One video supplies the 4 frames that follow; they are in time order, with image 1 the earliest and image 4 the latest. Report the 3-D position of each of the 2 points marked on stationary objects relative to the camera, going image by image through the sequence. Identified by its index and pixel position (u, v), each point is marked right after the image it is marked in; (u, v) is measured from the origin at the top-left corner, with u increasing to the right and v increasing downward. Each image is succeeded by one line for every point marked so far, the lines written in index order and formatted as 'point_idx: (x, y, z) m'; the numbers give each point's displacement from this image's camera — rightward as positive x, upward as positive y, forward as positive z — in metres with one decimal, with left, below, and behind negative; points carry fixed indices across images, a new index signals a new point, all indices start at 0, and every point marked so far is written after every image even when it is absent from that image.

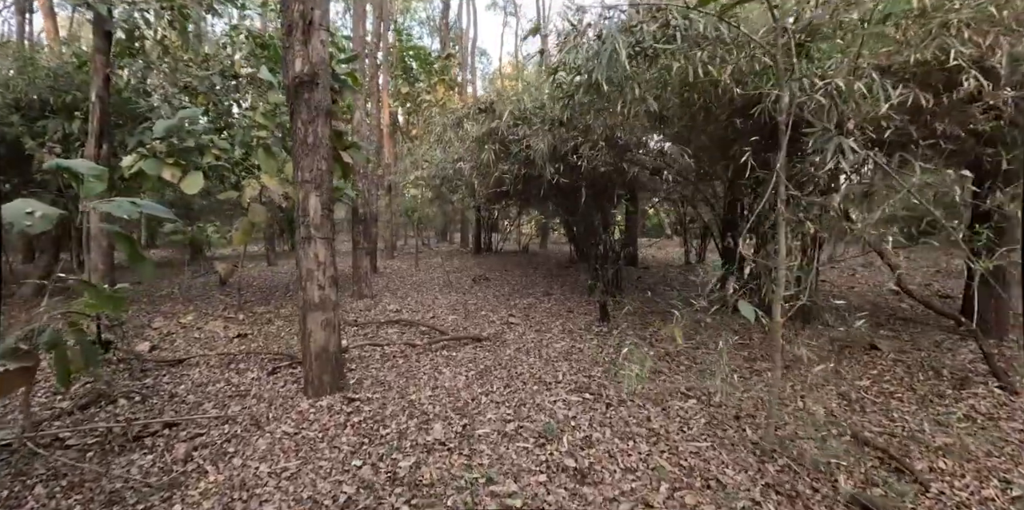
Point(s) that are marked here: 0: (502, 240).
0: (-0.3, +0.5, +14.2) m
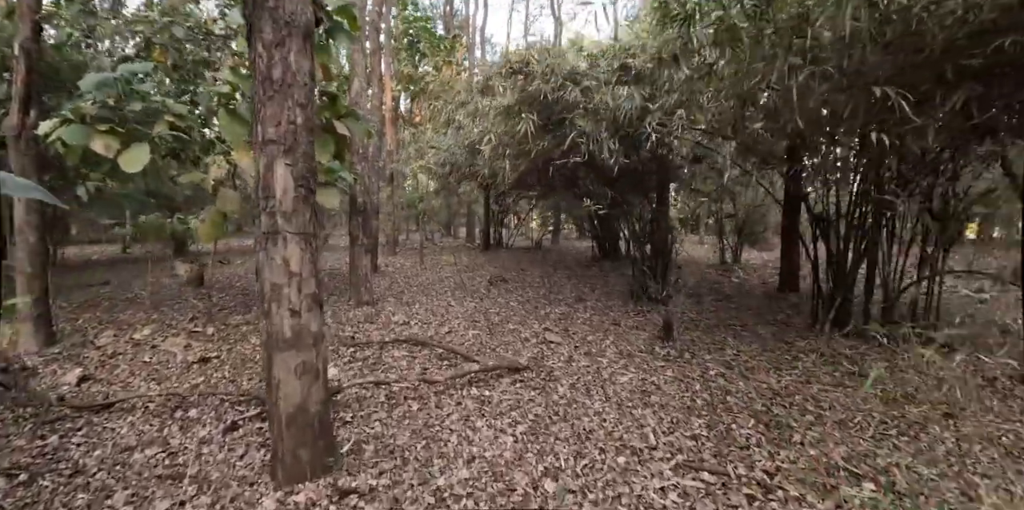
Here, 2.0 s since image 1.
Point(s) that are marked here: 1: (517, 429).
0: (+0.1, +0.6, +13.0) m
1: (0.0, -0.9, +2.6) m
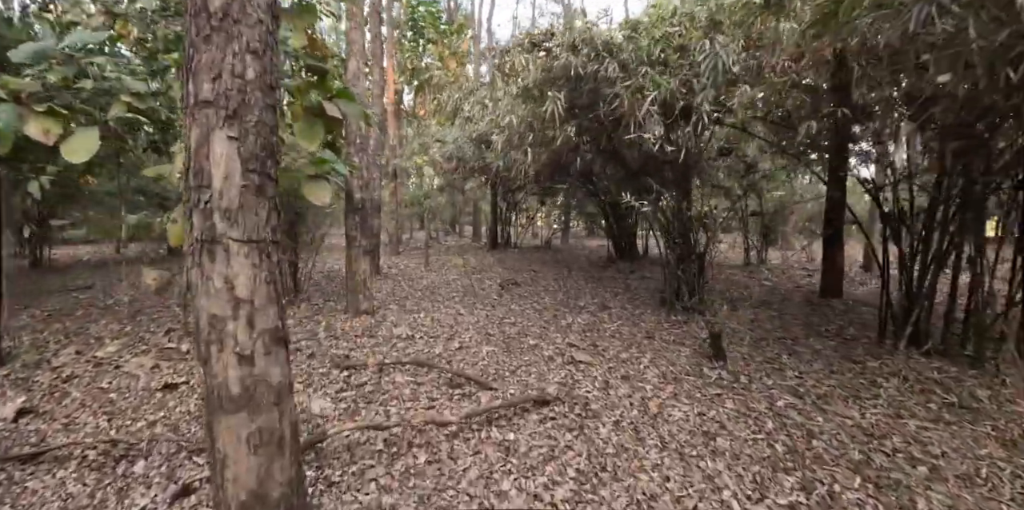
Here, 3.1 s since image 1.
0: (+0.3, +0.6, +12.4) m
1: (+0.2, -1.0, +2.0) m
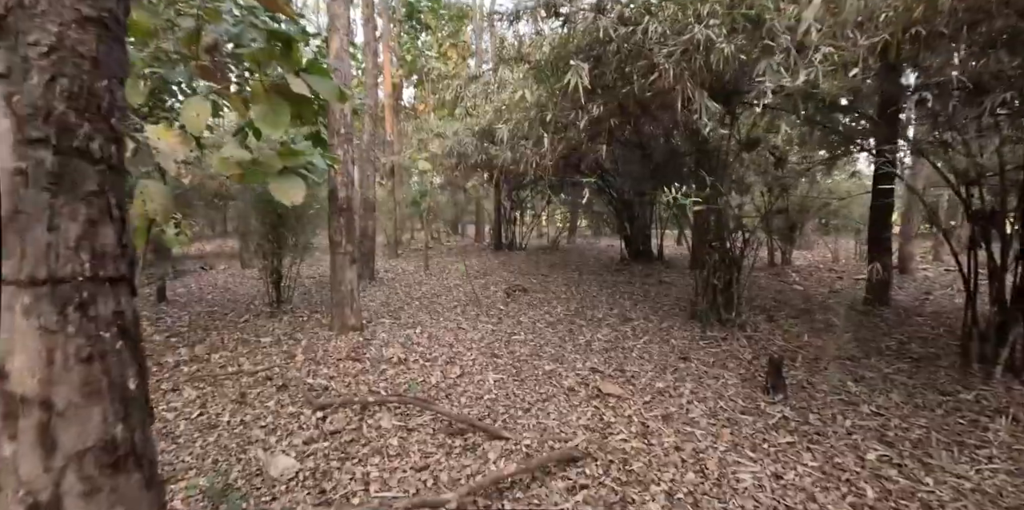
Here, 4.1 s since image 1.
0: (+0.4, +0.6, +11.7) m
1: (+0.3, -1.1, +1.3) m
